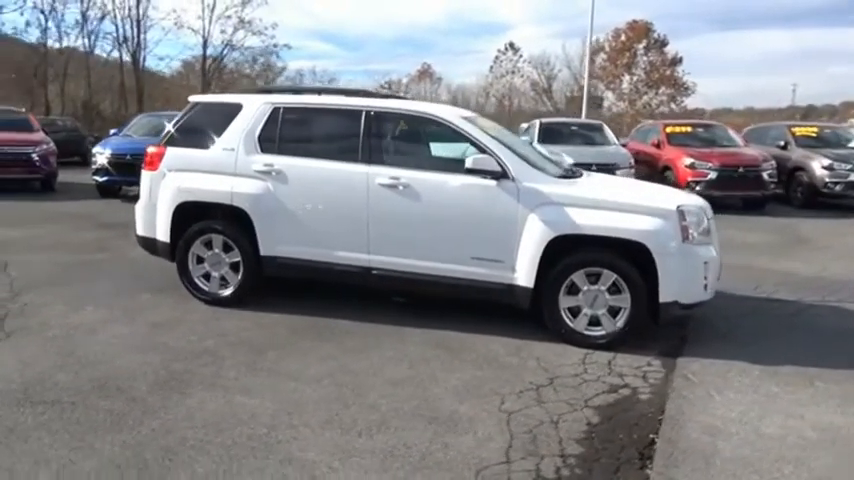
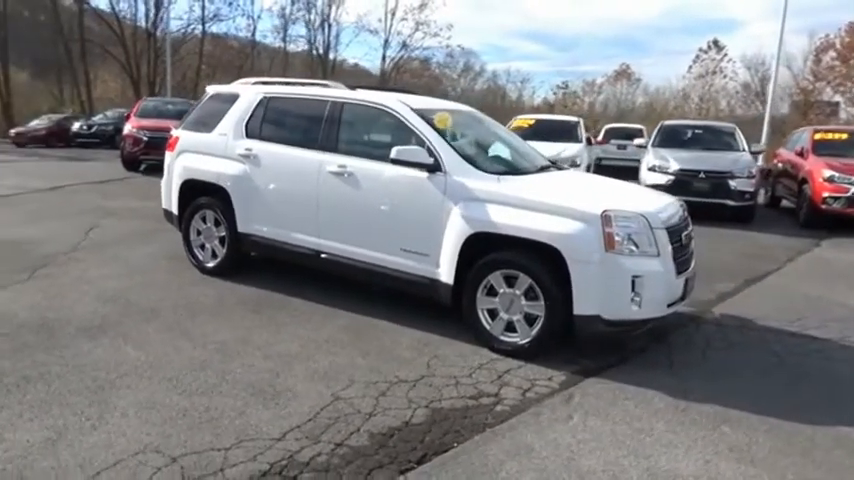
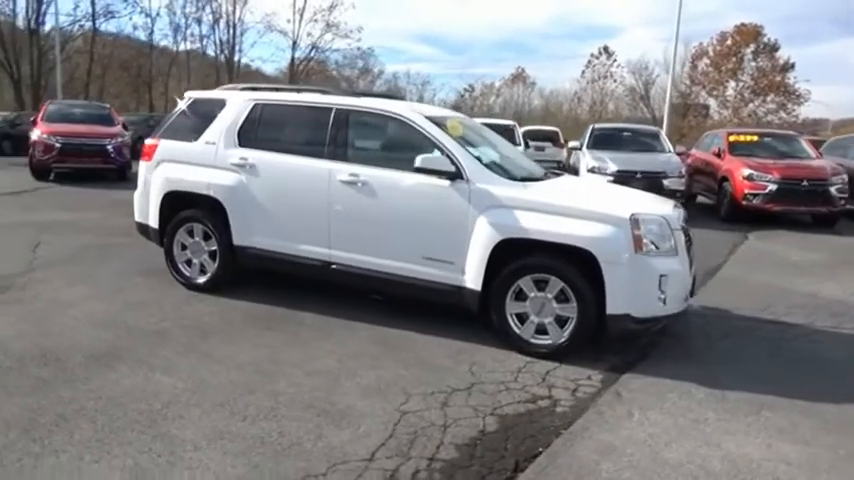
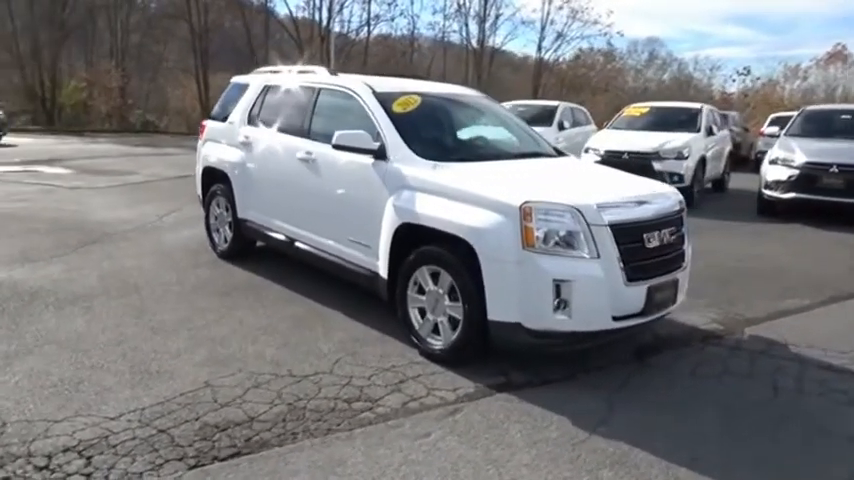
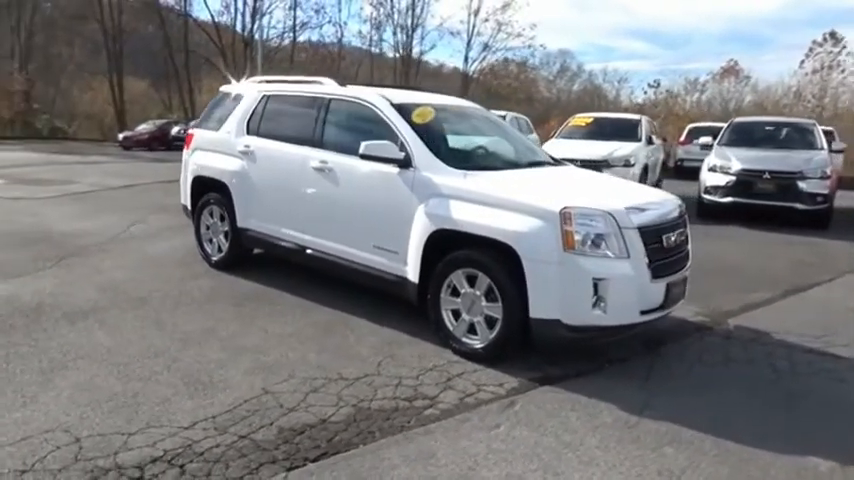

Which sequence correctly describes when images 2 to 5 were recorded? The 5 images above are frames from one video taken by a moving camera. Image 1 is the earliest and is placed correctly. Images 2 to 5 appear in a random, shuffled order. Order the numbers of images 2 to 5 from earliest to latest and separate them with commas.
3, 2, 5, 4
